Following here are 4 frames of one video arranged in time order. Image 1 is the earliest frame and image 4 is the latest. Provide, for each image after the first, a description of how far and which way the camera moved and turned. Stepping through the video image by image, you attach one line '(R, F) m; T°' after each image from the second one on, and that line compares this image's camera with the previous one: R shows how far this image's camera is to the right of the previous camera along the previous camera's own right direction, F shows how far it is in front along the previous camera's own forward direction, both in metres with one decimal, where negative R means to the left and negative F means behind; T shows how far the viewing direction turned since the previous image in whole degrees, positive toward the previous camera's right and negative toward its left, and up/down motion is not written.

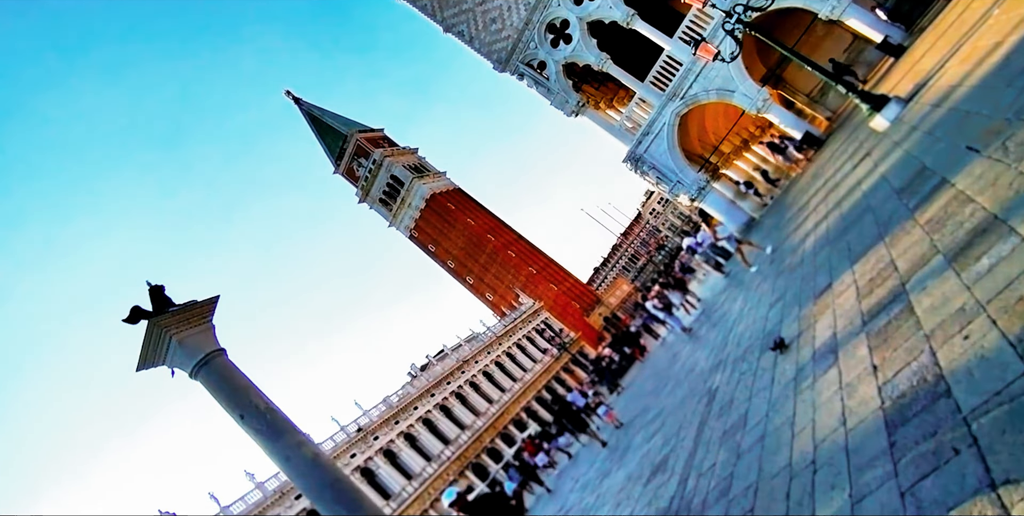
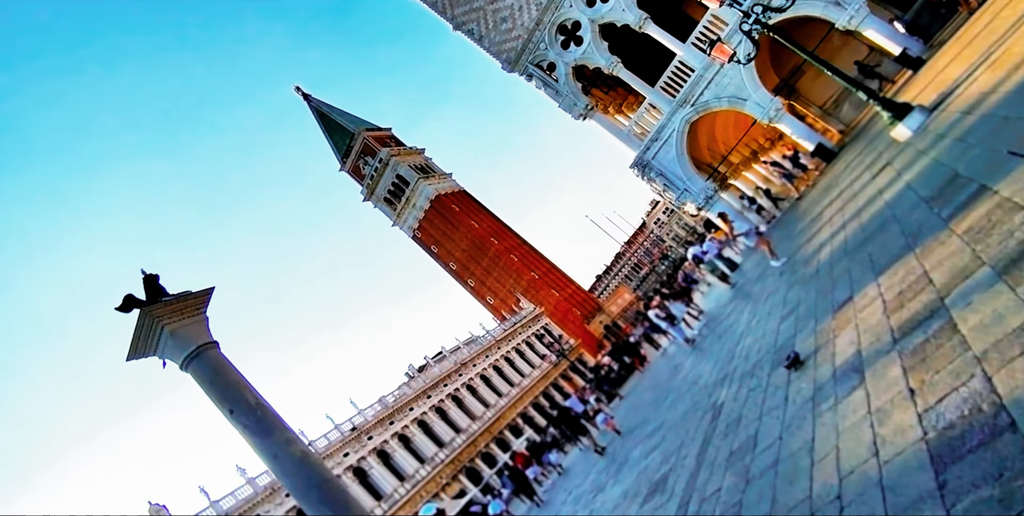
(0.0, +0.3) m; 0°
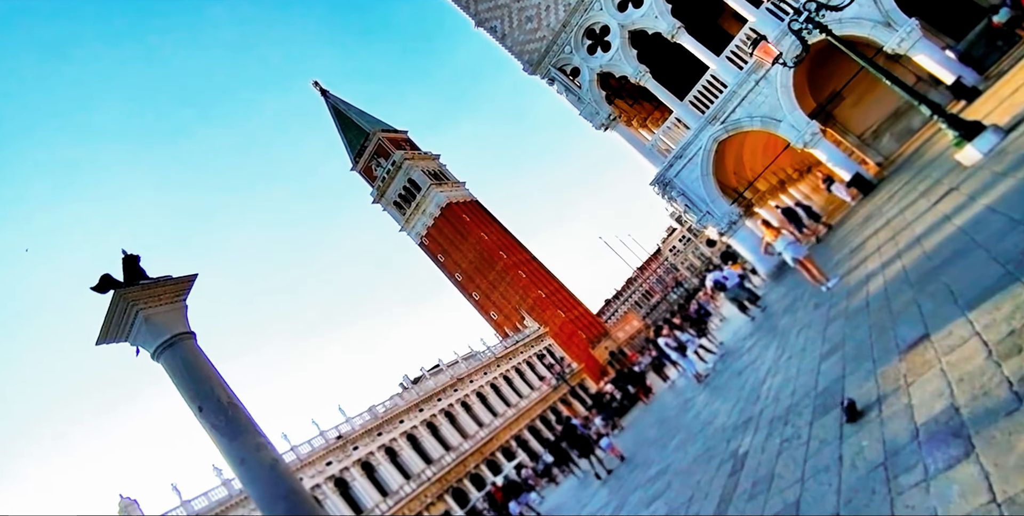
(+0.1, +1.0) m; -1°
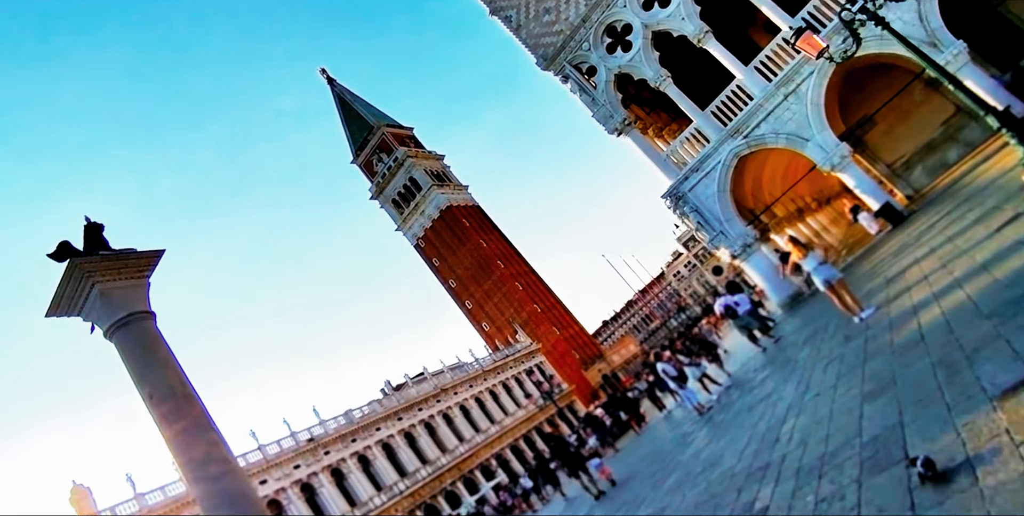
(+0.1, +1.1) m; 0°
